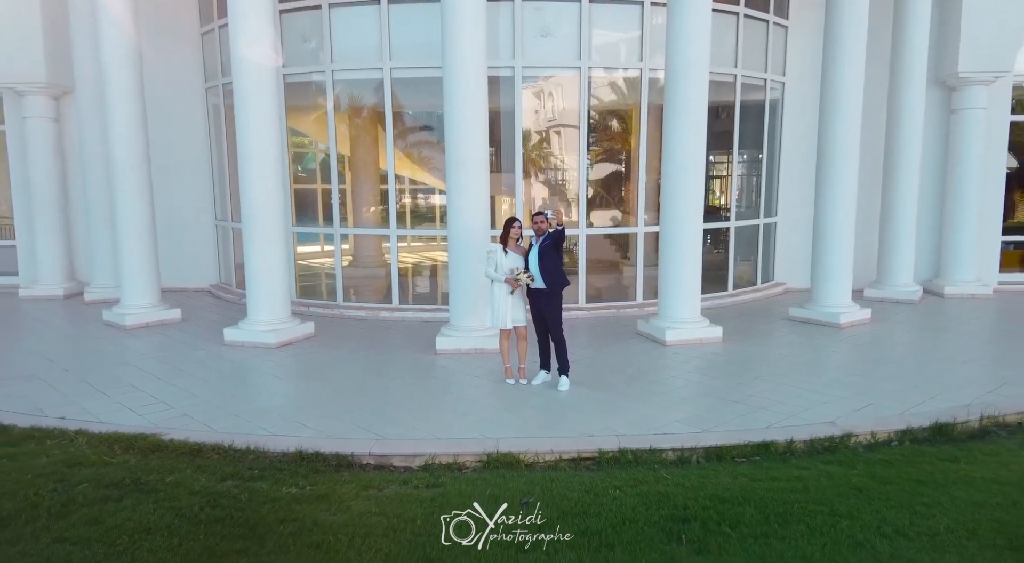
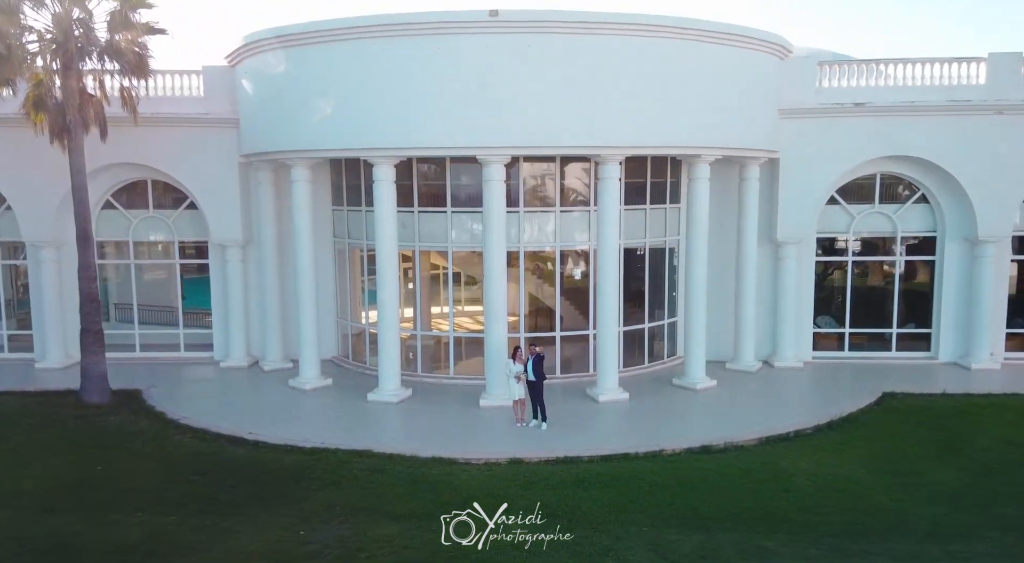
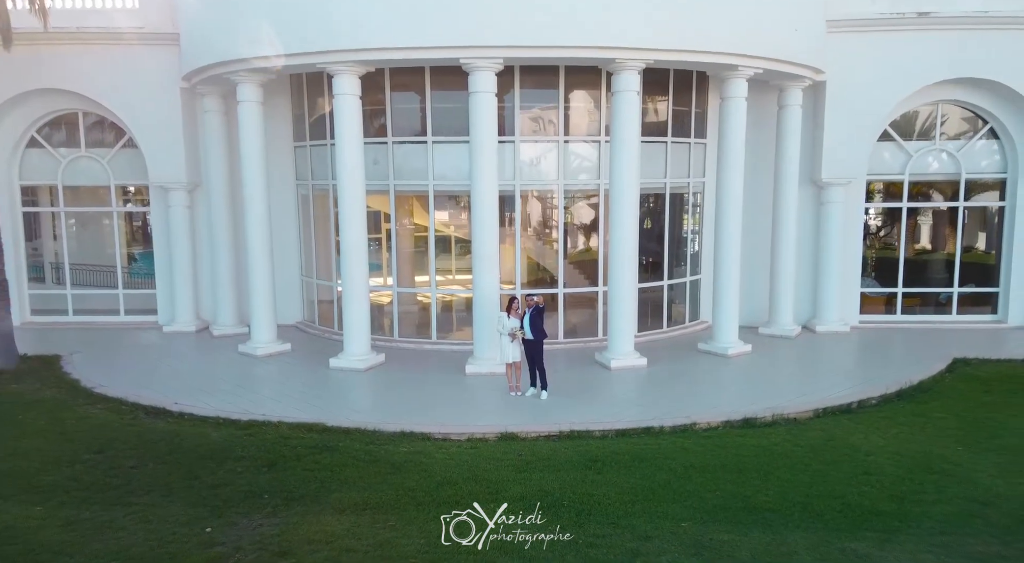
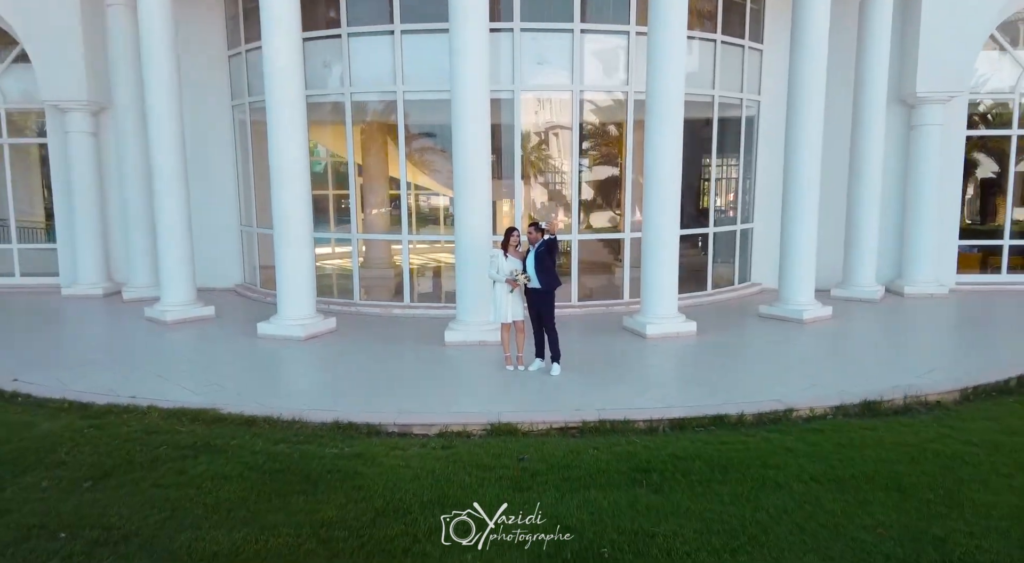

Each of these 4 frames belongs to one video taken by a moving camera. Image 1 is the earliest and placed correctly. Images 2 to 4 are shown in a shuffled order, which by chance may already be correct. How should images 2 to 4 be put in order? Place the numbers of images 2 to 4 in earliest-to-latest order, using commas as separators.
4, 3, 2
